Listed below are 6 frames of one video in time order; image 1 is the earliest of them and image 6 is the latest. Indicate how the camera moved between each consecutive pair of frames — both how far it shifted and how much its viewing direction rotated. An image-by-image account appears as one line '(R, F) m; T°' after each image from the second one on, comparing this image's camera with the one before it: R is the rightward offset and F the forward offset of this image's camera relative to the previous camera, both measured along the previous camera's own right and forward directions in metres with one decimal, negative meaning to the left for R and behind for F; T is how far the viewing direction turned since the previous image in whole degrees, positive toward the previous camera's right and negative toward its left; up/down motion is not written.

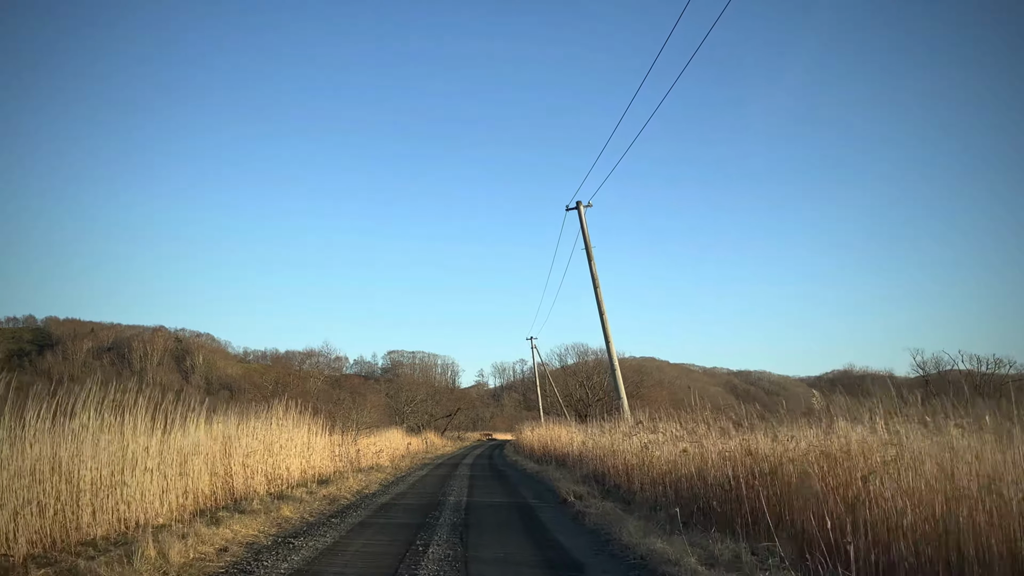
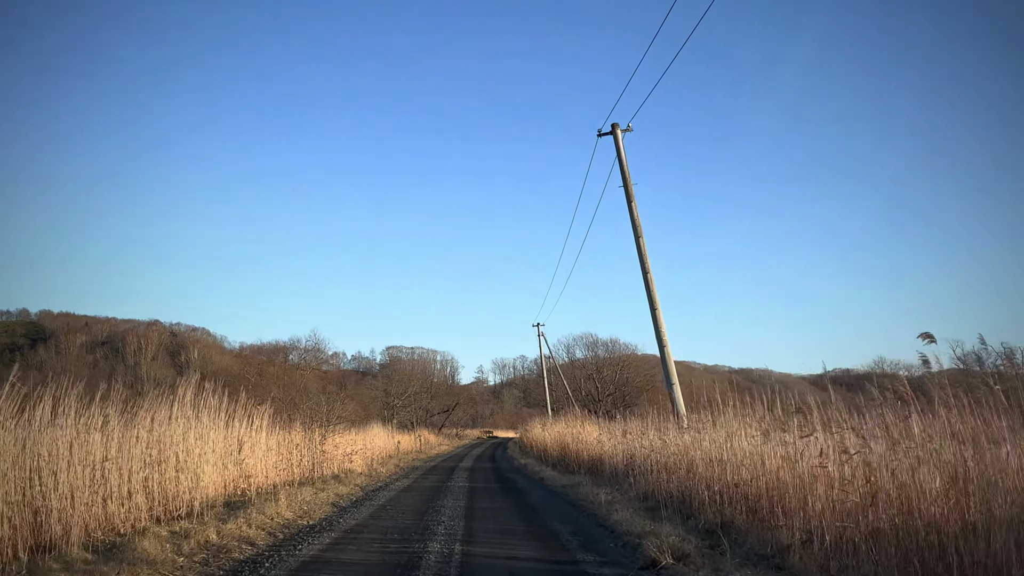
(-0.2, +1.9) m; 0°
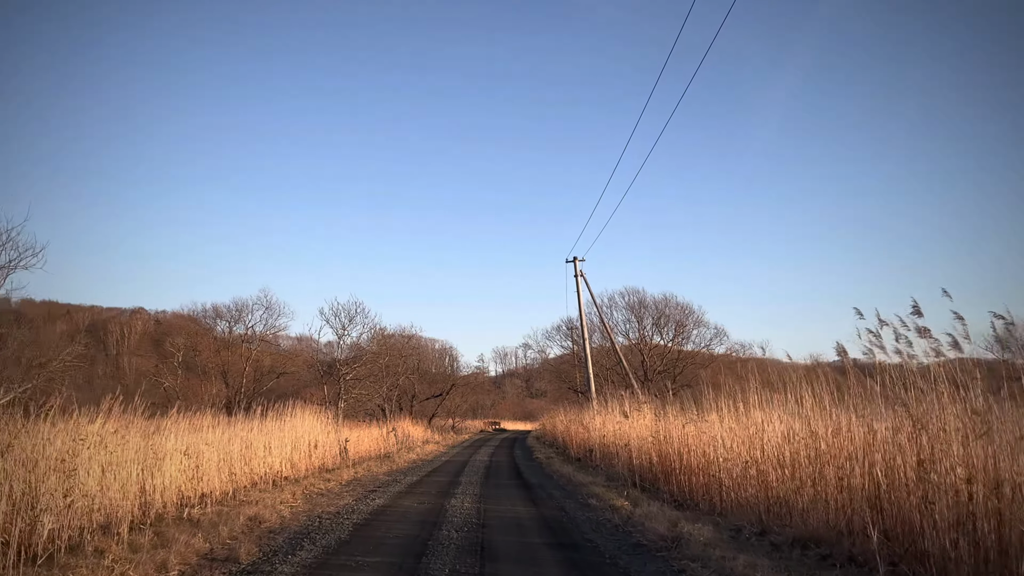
(-0.5, +5.6) m; 0°
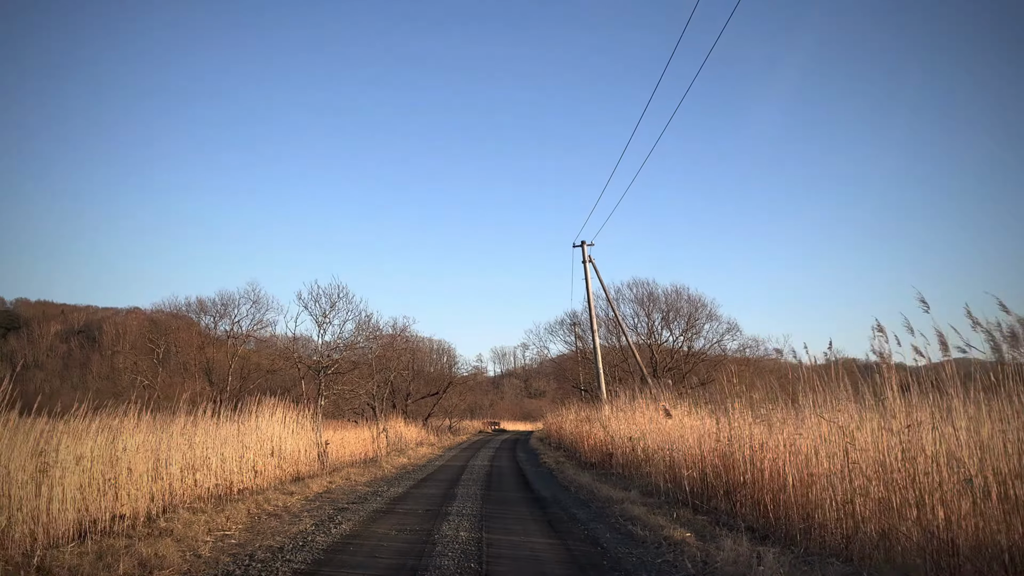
(-0.1, +0.9) m; 0°
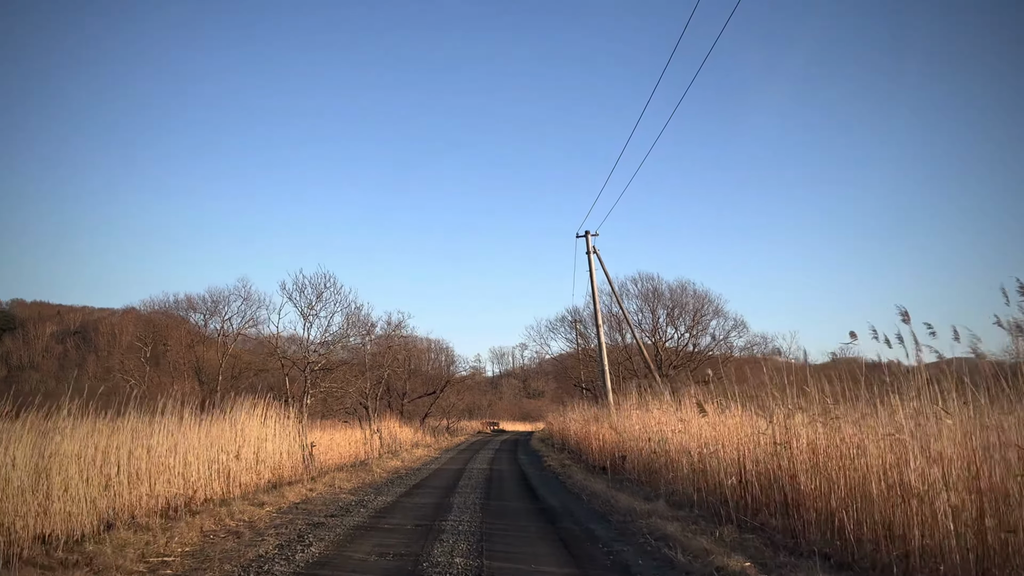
(0.0, +0.5) m; 0°
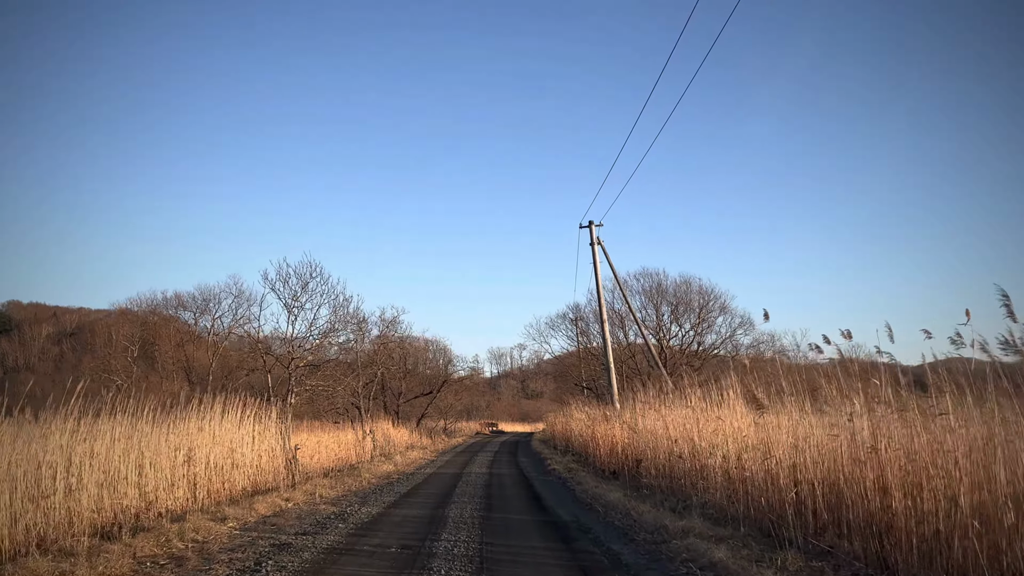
(0.0, +0.5) m; 0°
